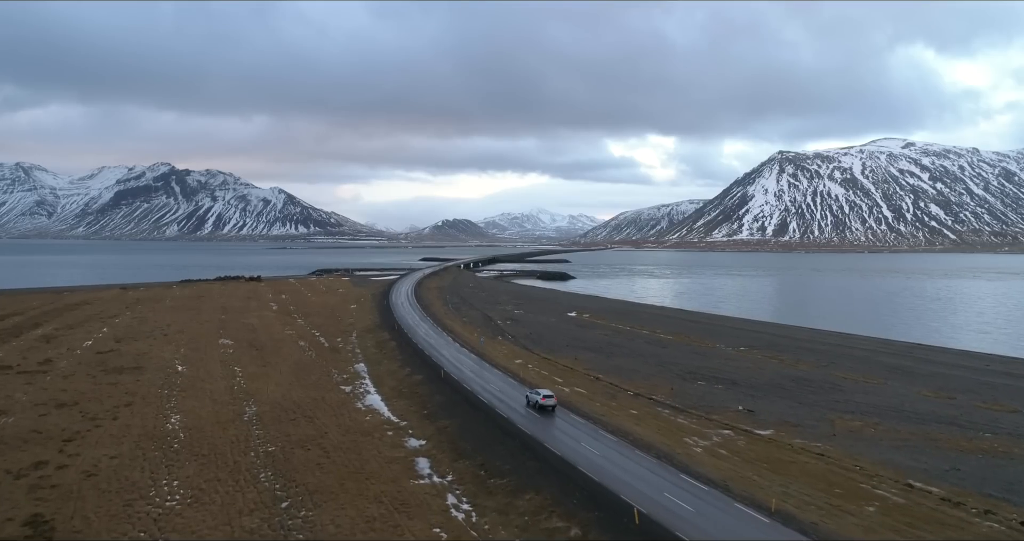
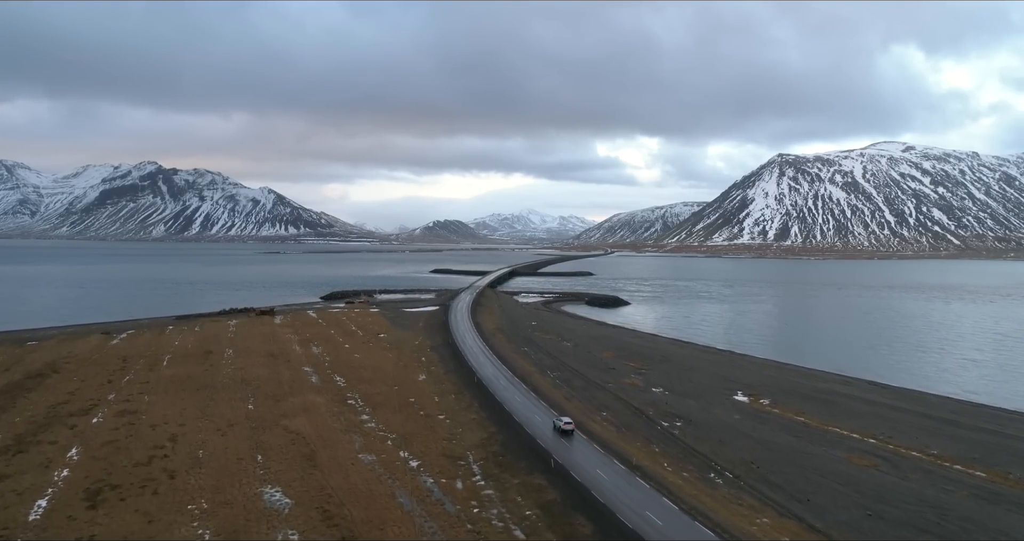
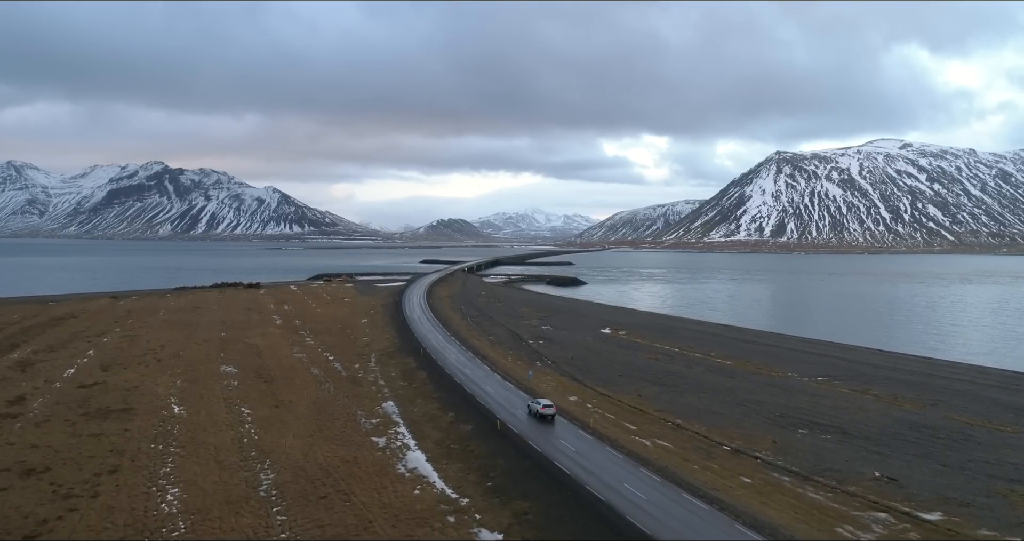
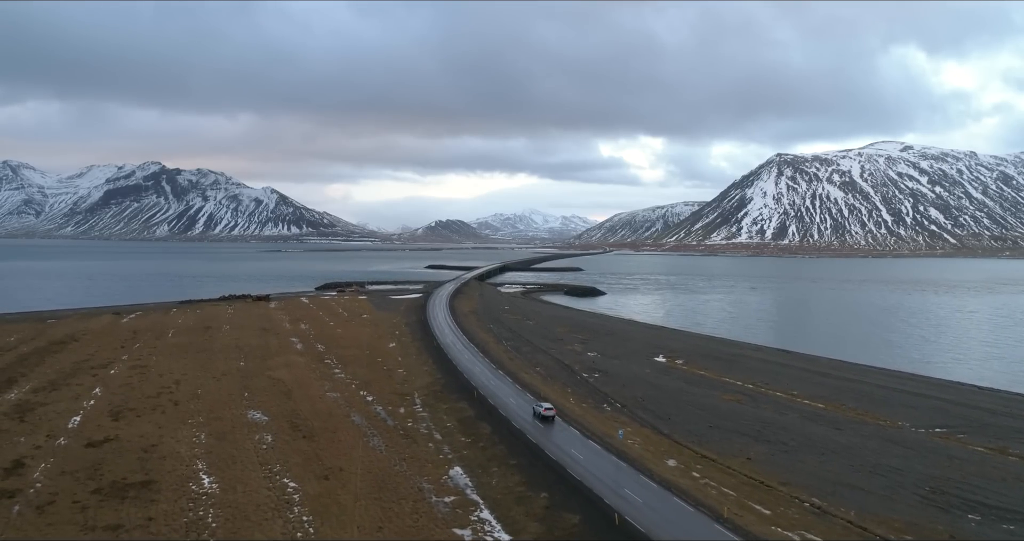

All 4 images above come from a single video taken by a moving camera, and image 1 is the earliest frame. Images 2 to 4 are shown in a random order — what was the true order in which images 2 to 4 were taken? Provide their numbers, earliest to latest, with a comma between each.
3, 4, 2
